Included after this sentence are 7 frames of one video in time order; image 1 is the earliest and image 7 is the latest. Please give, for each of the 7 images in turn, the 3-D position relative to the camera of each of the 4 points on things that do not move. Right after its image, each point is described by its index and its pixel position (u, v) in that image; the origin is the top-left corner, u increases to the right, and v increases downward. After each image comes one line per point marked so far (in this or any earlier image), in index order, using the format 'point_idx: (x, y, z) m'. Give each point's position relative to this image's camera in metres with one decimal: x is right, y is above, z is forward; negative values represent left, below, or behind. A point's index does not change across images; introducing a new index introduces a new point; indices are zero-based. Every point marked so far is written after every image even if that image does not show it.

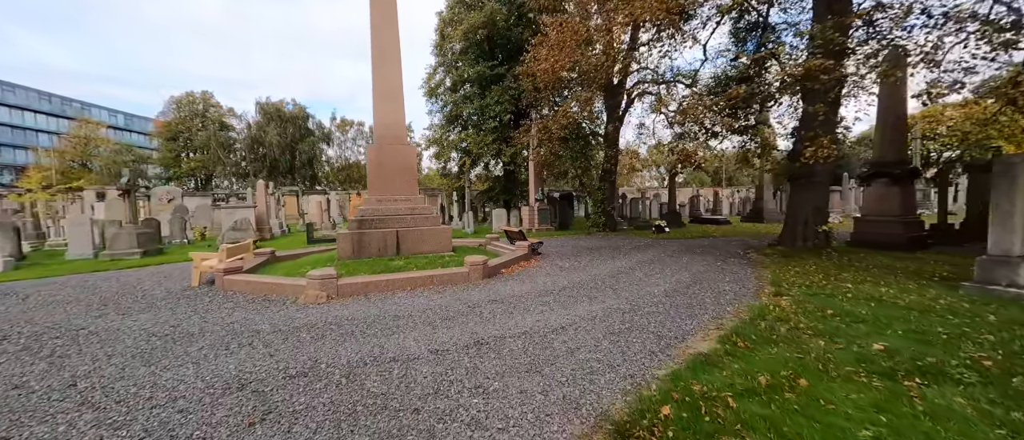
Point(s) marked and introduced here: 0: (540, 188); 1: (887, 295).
0: (+1.5, +1.8, +19.3) m
1: (+5.1, -1.0, +4.8) m
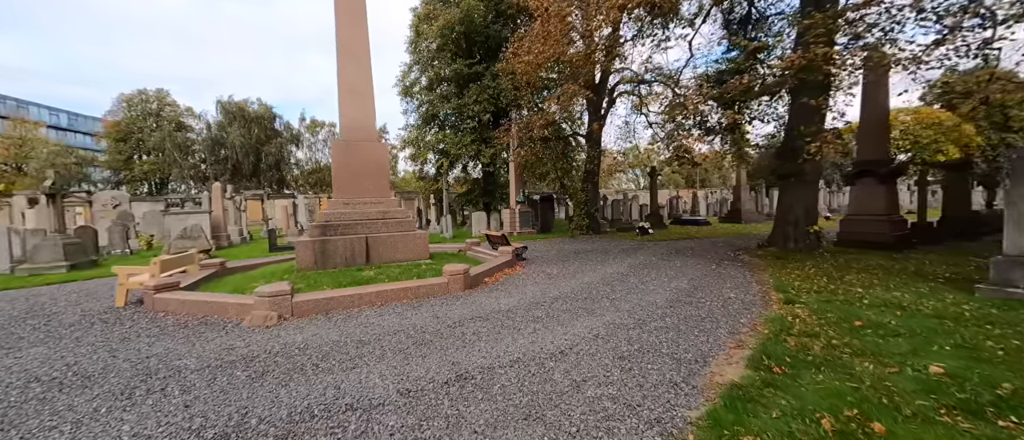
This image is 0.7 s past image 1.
0: (+0.4, +1.6, +18.7) m
1: (+5.0, -1.0, +4.4) m
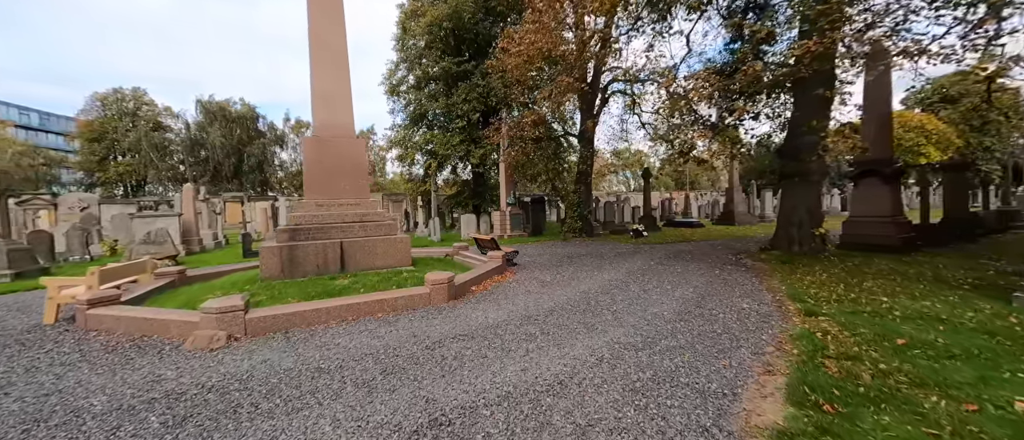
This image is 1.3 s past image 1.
0: (0.0, +1.5, +18.2) m
1: (+4.8, -1.0, +4.0) m
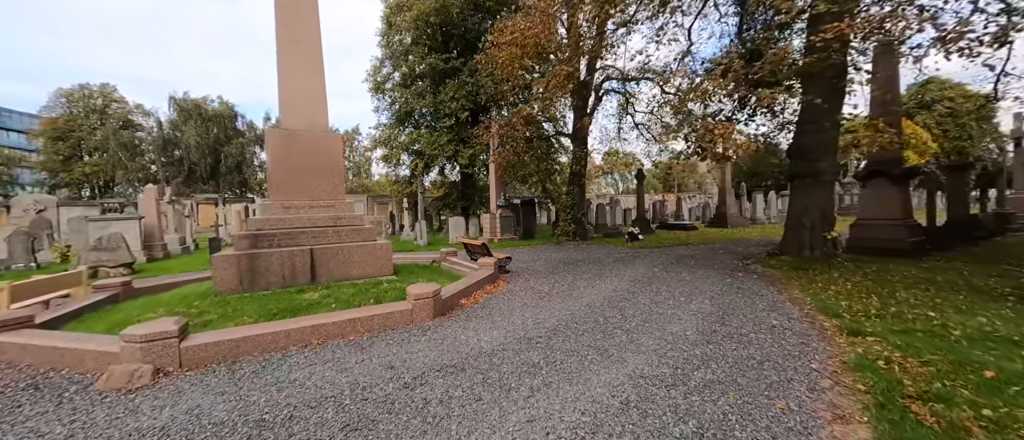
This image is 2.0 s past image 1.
0: (-0.5, +1.3, +17.5) m
1: (+4.8, -1.1, +3.4) m
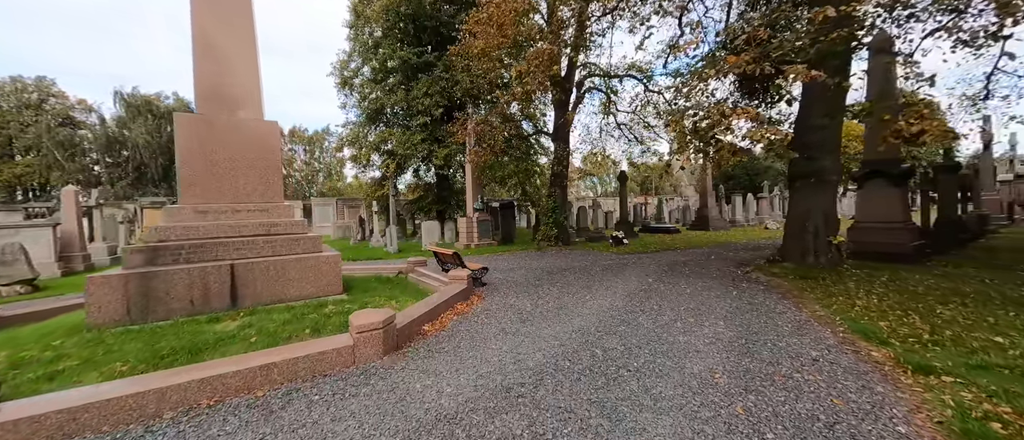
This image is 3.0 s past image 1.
0: (-1.6, +1.1, +16.4) m
1: (+4.6, -1.1, +2.7) m
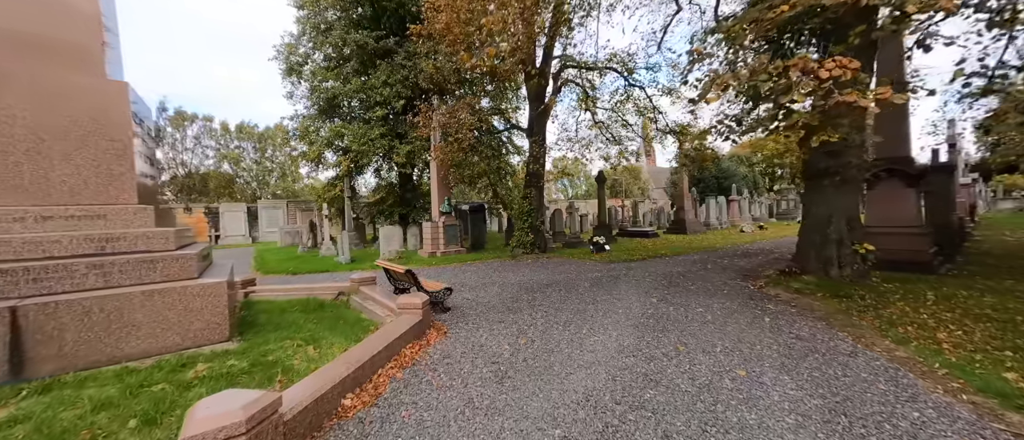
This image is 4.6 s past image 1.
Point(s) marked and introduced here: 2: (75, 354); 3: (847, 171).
0: (-2.8, +0.9, +14.8) m
1: (+4.5, -1.2, +1.6) m
2: (-3.6, -1.1, +2.9) m
3: (+5.5, +0.8, +5.8) m
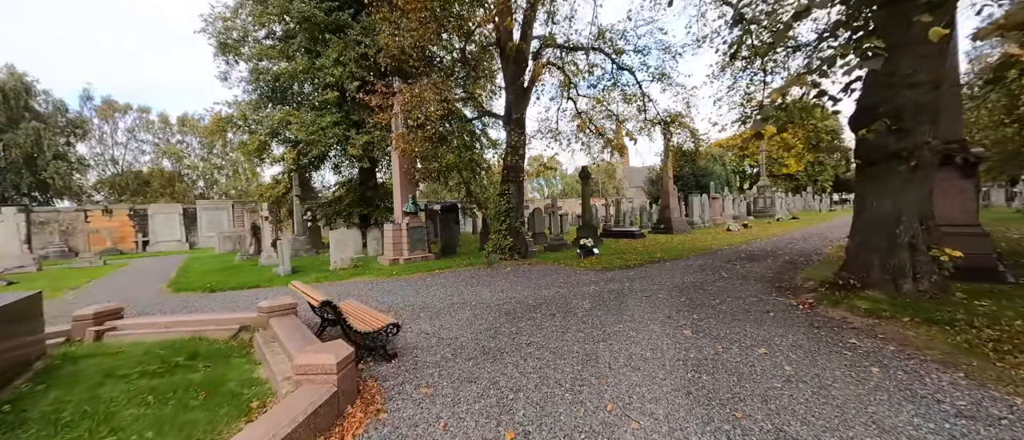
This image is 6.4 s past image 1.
0: (-3.7, +0.9, +12.8) m
1: (+4.5, -1.2, +0.2) m
2: (-3.7, -1.1, +0.9) m
3: (+5.2, +0.8, +4.4) m
